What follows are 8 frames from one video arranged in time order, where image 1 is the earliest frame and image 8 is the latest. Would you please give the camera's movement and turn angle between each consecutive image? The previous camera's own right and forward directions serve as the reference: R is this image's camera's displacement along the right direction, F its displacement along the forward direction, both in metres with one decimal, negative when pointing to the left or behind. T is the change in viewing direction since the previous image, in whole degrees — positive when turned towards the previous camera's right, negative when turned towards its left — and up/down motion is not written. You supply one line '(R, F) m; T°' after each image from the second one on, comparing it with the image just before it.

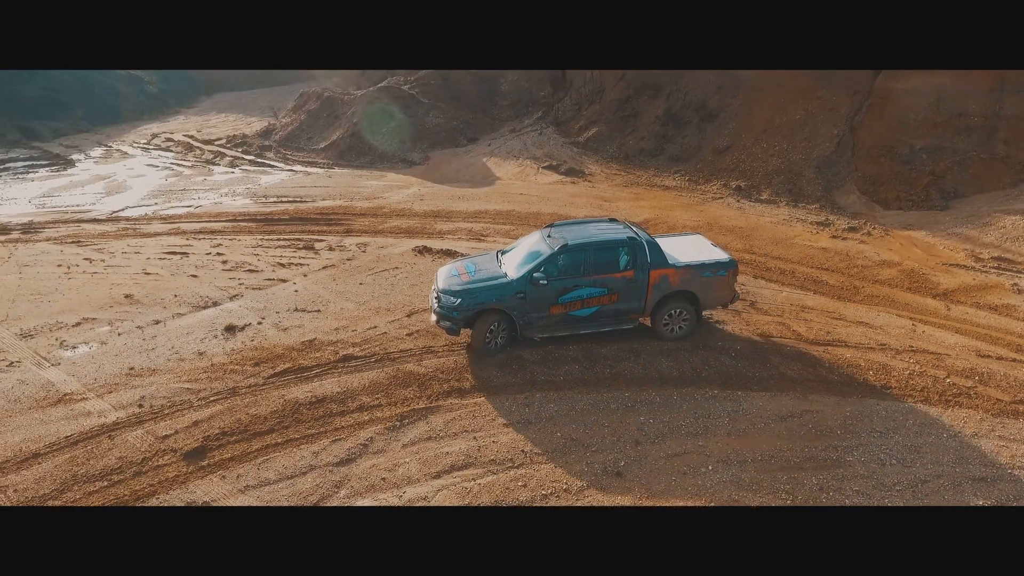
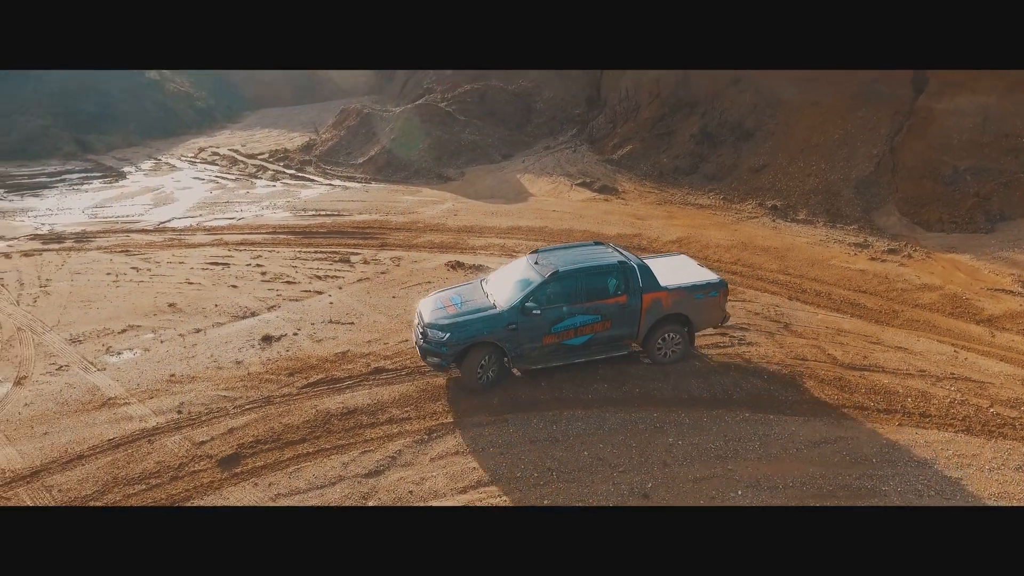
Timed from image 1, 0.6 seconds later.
(0.0, -0.1) m; -3°
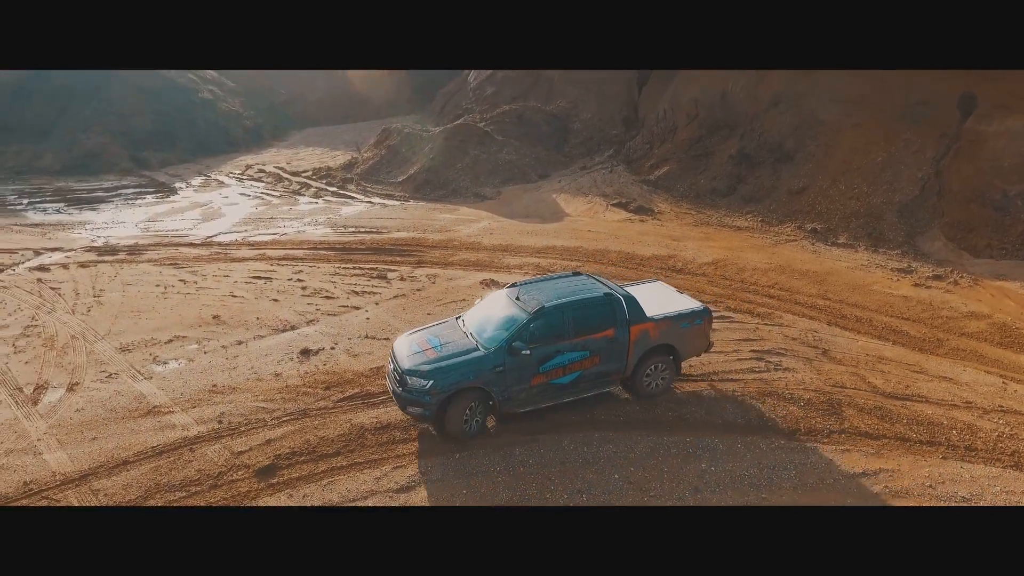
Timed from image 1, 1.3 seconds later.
(0.0, -0.1) m; -3°
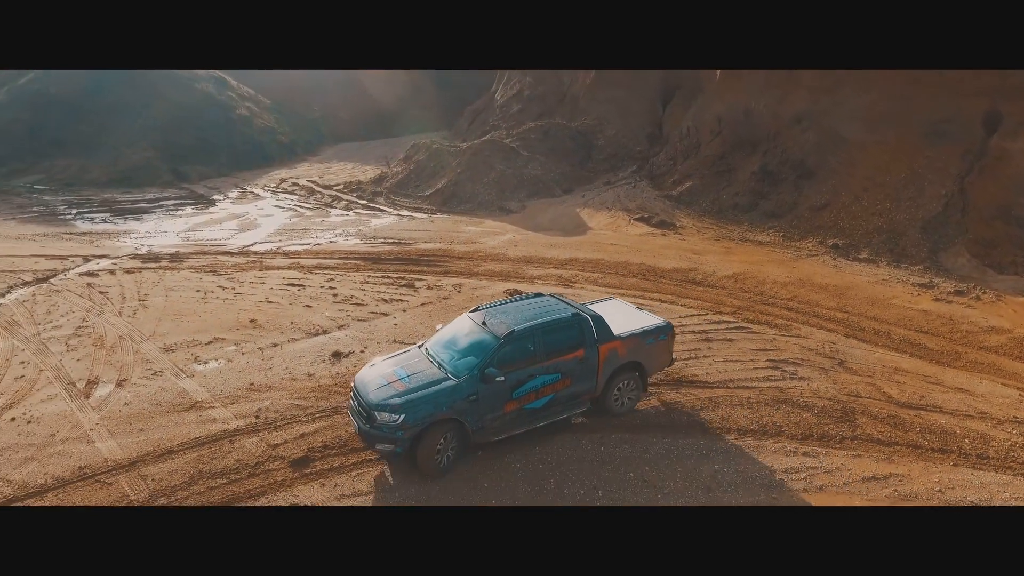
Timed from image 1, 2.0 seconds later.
(0.0, -0.4) m; -2°
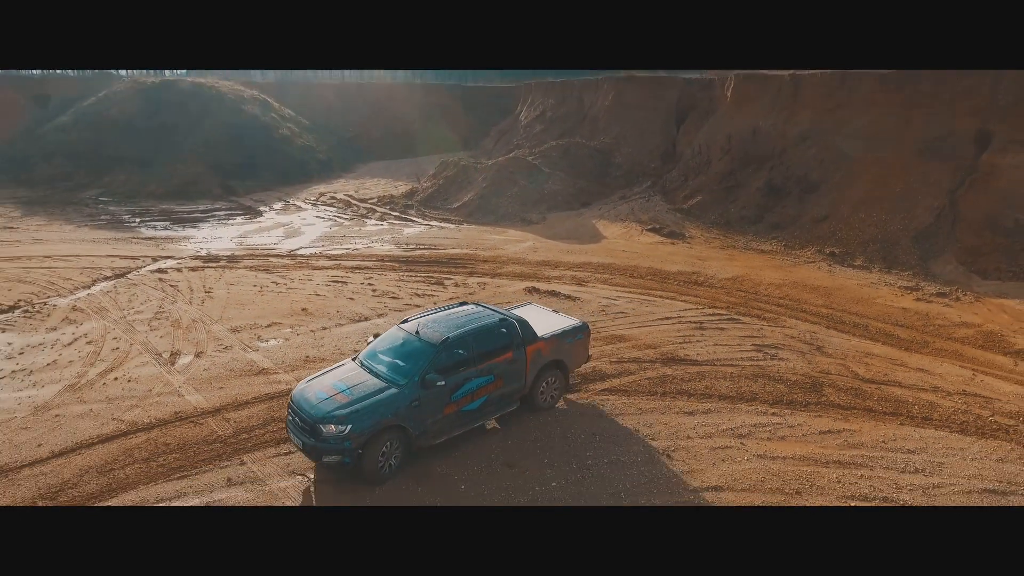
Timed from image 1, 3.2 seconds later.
(+0.1, -1.6) m; -2°
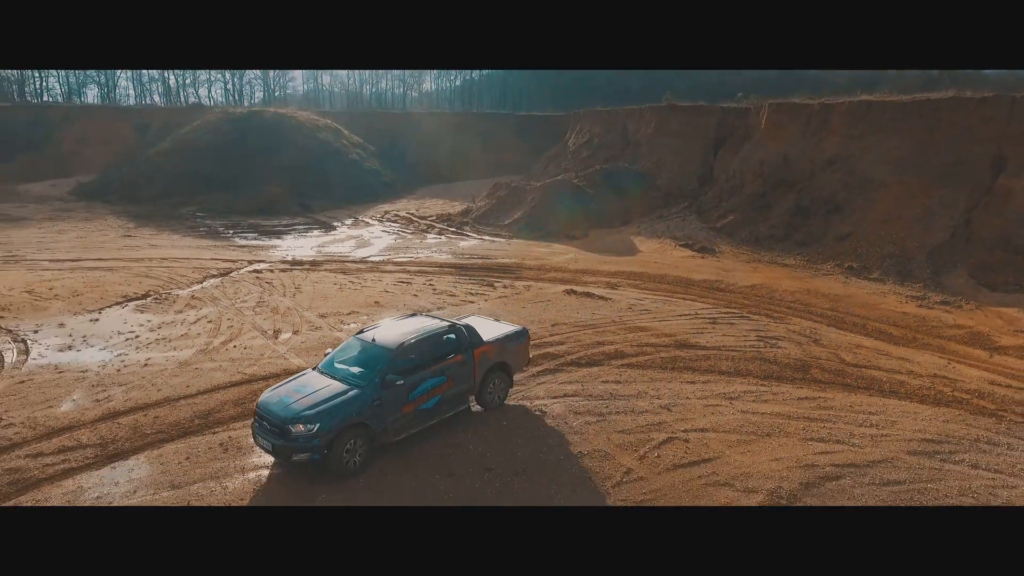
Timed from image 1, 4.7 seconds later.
(+0.3, -2.3) m; -5°
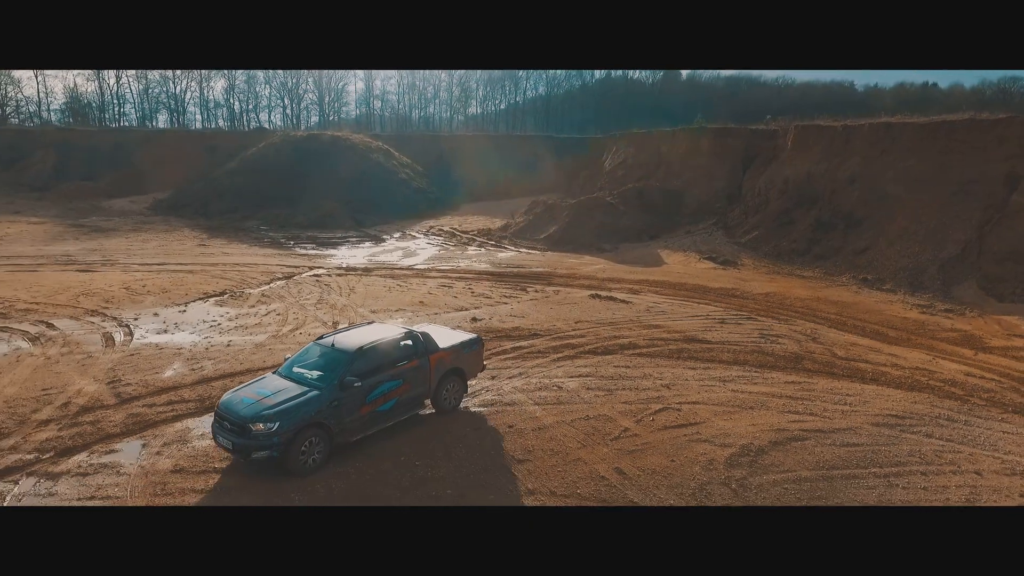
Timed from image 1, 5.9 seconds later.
(+0.4, -1.8) m; -4°
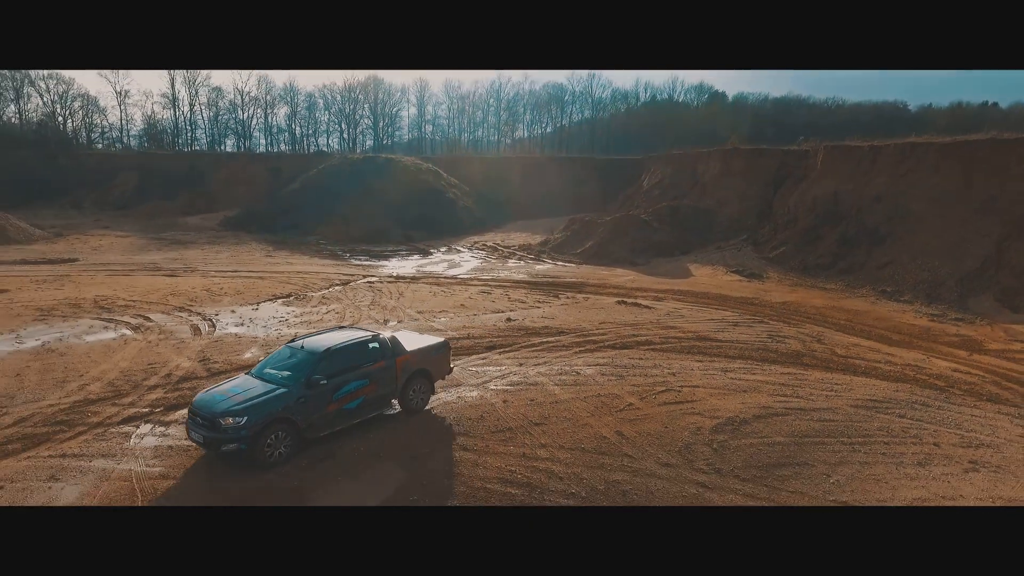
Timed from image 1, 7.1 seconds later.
(+0.5, -1.8) m; -4°
